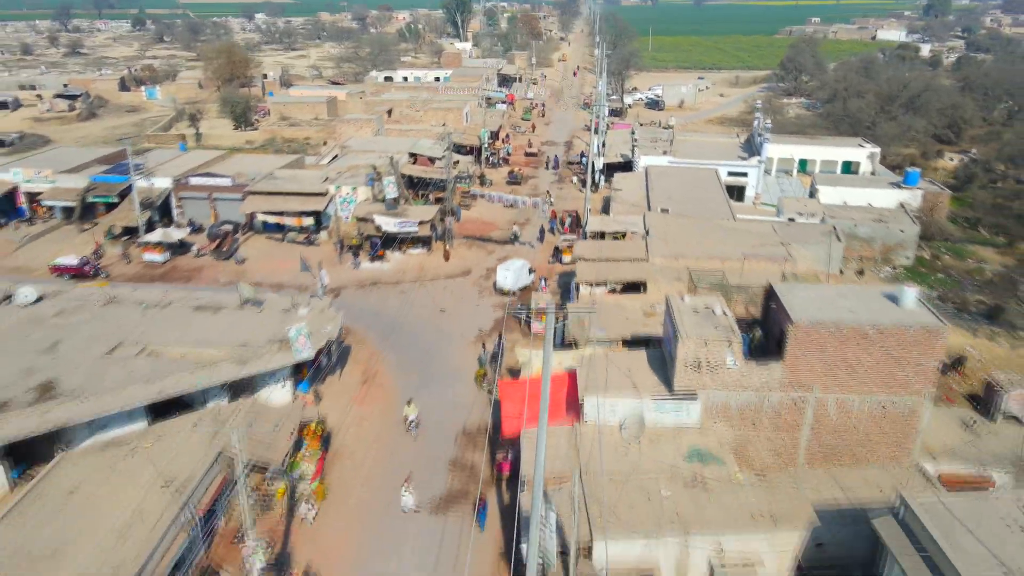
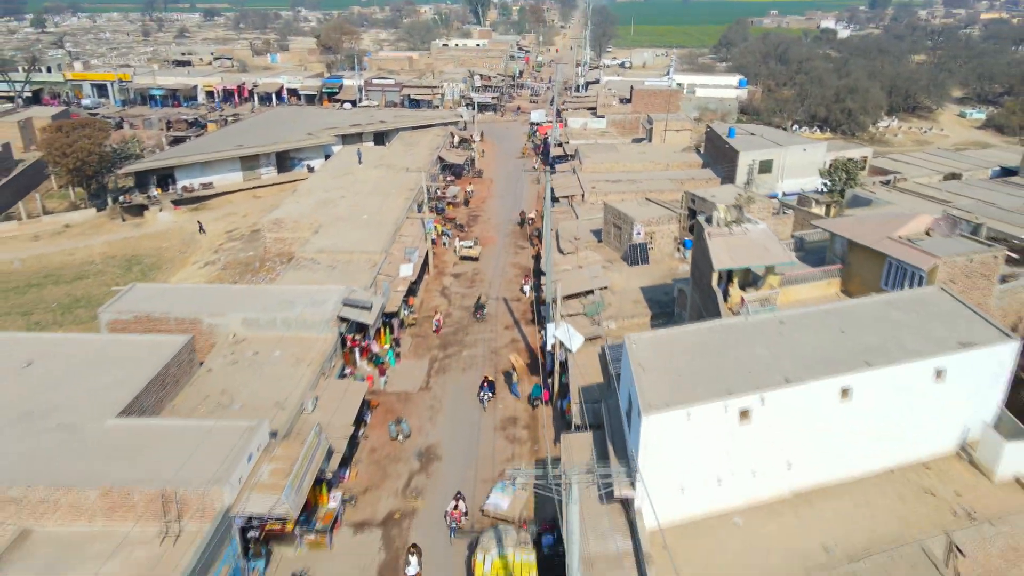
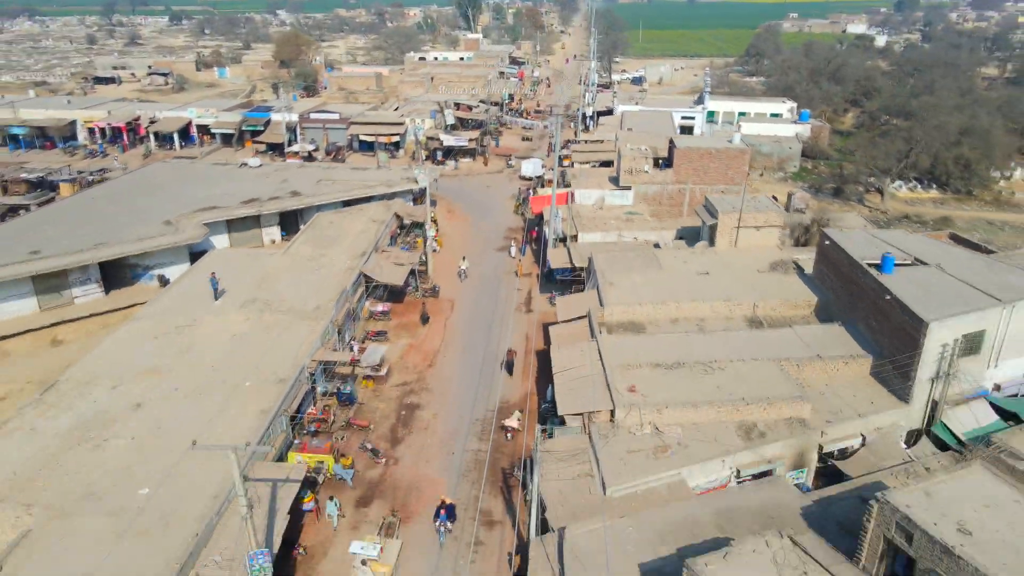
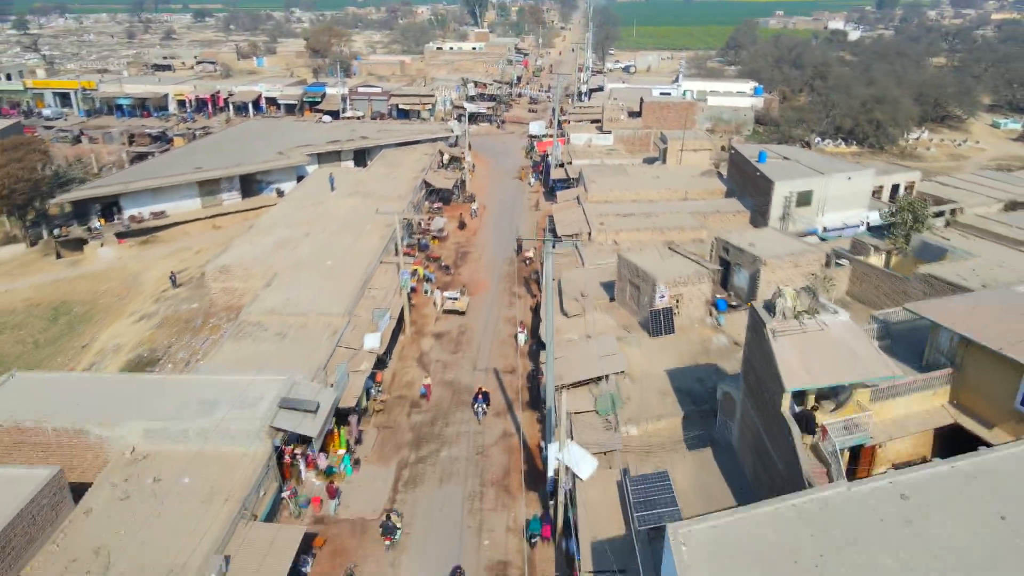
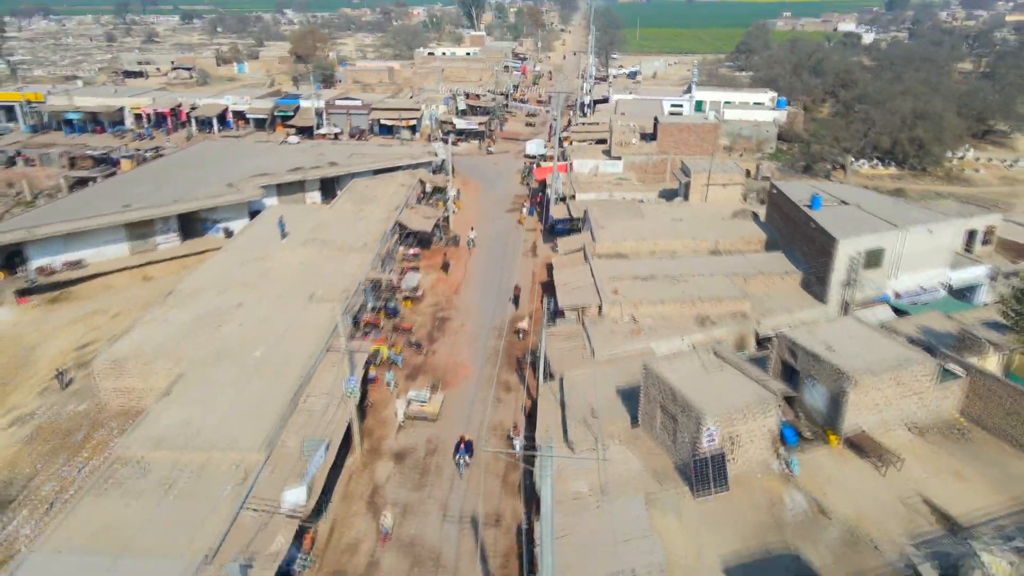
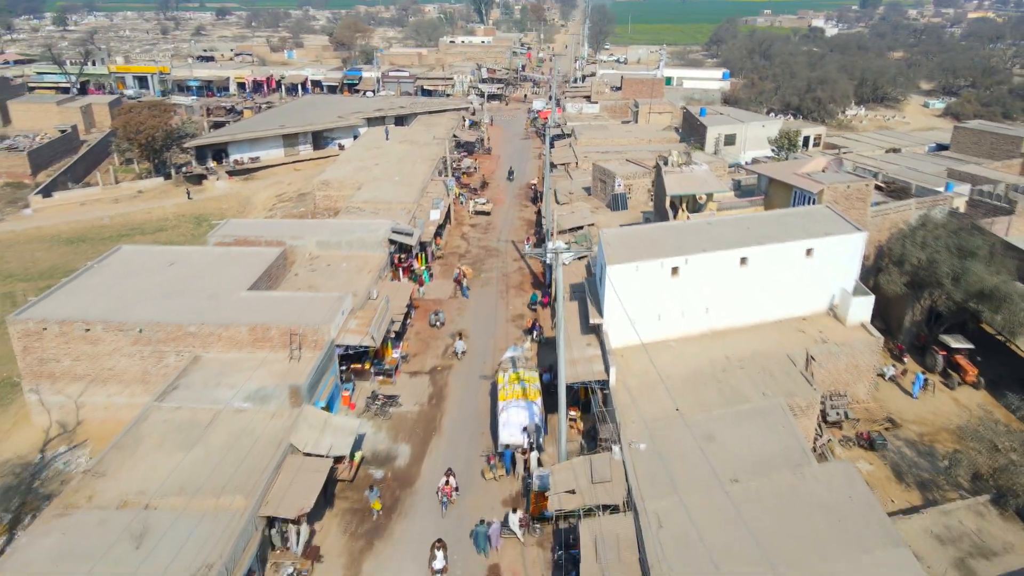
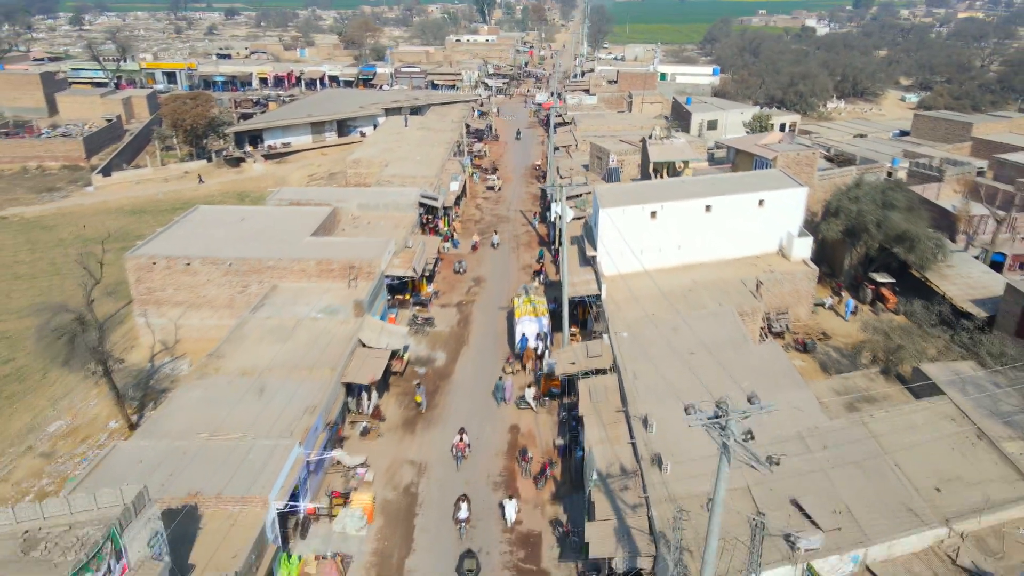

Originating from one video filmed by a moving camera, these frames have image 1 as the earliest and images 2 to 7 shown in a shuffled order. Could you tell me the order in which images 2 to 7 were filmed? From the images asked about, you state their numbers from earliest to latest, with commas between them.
3, 5, 4, 2, 6, 7
